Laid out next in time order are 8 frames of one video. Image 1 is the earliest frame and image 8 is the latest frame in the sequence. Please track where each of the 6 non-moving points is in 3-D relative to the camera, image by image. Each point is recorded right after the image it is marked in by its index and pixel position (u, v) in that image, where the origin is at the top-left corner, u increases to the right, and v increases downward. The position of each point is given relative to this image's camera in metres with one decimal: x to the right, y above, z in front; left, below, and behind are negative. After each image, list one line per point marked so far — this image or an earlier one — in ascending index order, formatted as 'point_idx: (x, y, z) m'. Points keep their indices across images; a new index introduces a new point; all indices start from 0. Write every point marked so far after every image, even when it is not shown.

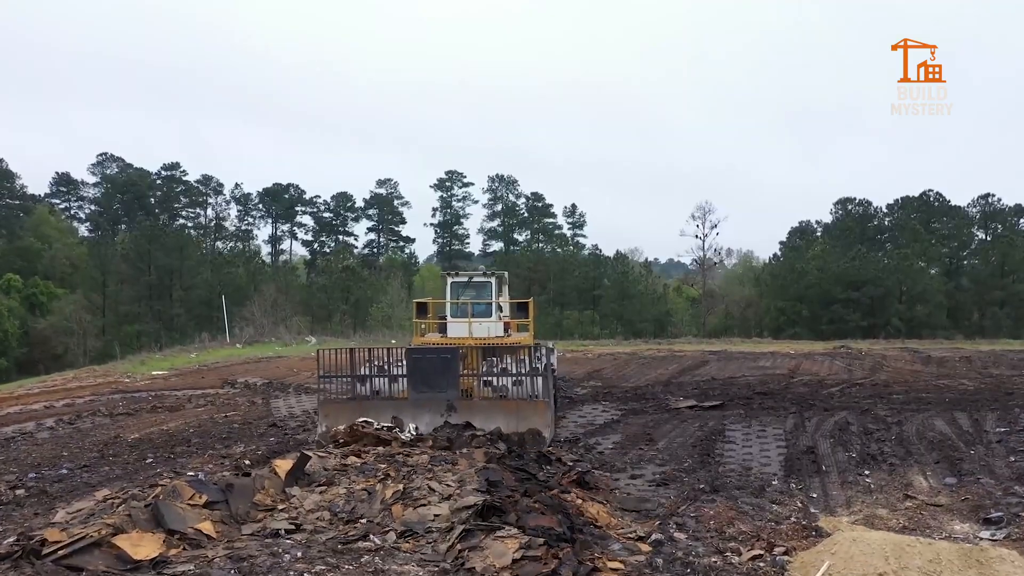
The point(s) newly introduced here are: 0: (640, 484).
0: (+1.8, -2.7, +9.9) m
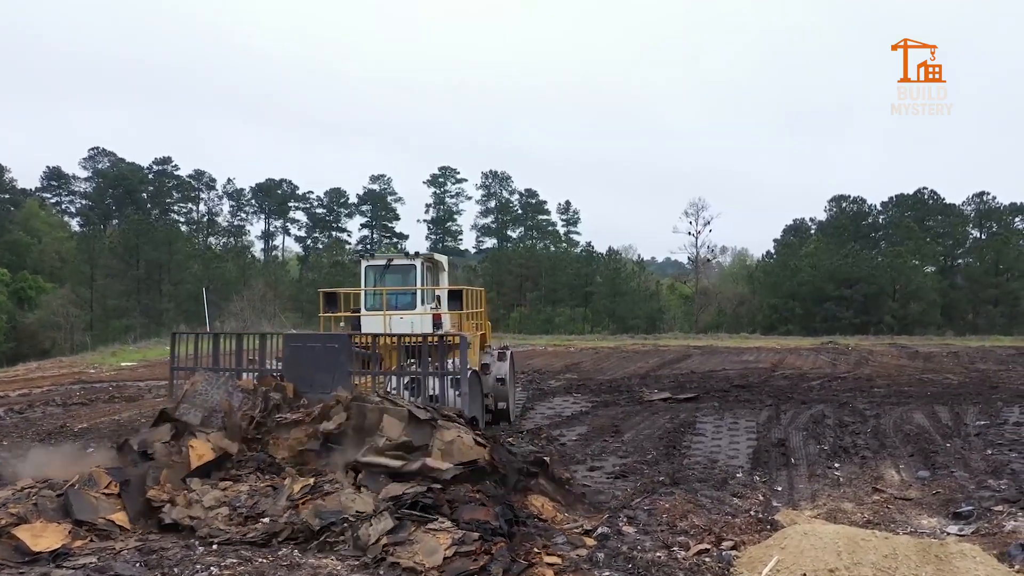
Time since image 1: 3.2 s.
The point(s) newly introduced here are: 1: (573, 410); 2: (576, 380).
0: (+1.1, -2.5, +9.4) m
1: (+1.2, -2.3, +13.6) m
2: (+1.5, -2.2, +17.4) m
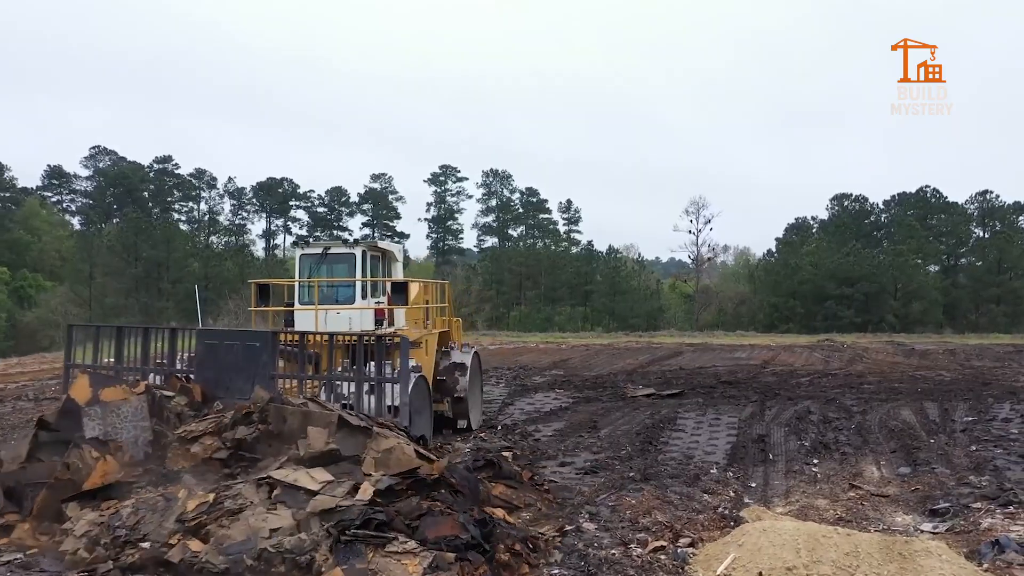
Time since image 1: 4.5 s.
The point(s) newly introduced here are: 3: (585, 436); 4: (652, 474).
0: (+0.7, -2.3, +9.1) m
1: (+0.8, -2.2, +13.3) m
2: (+1.2, -2.1, +17.1) m
3: (+1.1, -2.3, +10.9) m
4: (+1.7, -2.3, +8.8) m
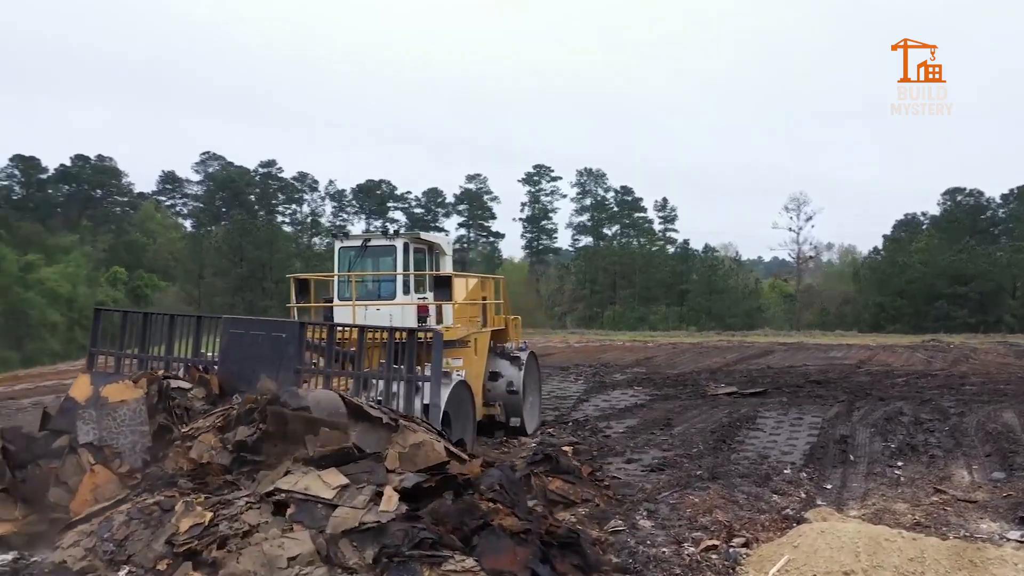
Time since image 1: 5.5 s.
0: (+1.5, -2.3, +9.0) m
1: (+2.1, -2.1, +13.1) m
2: (+3.0, -2.0, +16.8) m
3: (+2.2, -2.2, +10.7) m
4: (+2.5, -2.2, +8.5) m
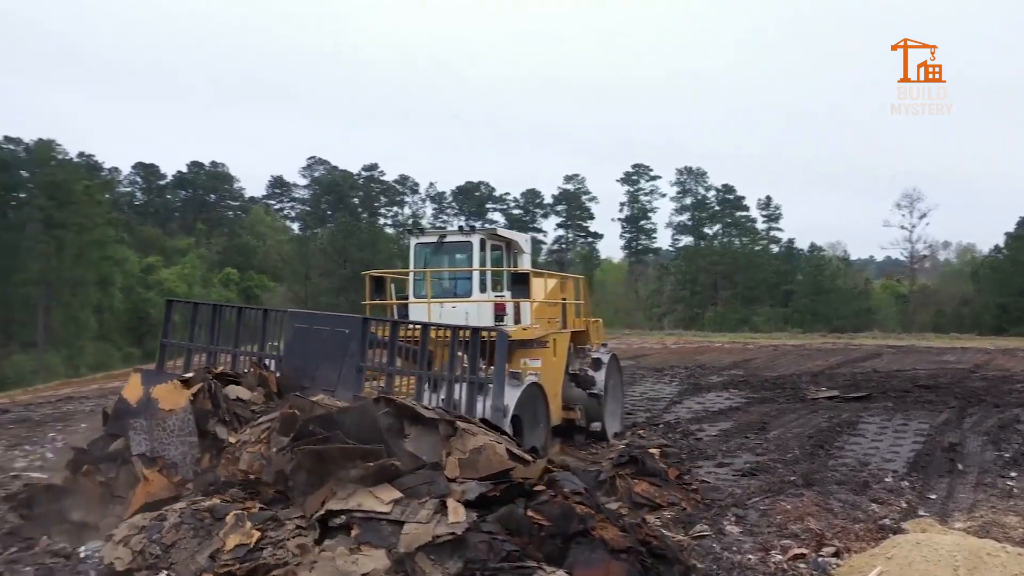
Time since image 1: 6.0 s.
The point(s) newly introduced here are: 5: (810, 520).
0: (+2.6, -2.2, +8.7) m
1: (+3.7, -2.1, +12.7) m
2: (+5.2, -2.0, +16.3) m
3: (+3.4, -2.2, +10.4) m
4: (+3.5, -2.2, +8.1) m
5: (+2.8, -2.2, +6.7) m
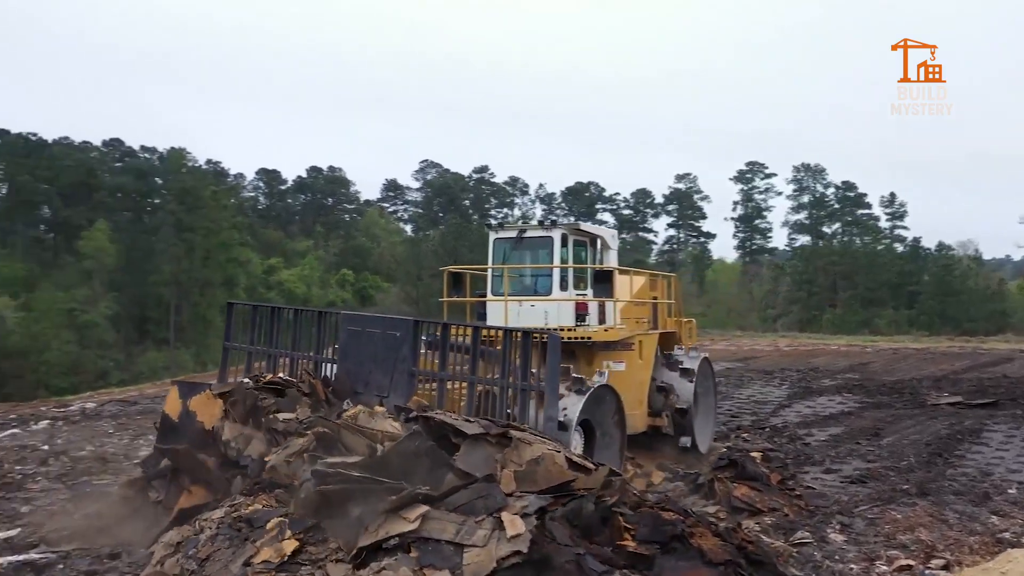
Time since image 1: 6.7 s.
0: (+3.7, -2.2, +8.3) m
1: (+5.5, -2.1, +12.1) m
2: (+7.4, -2.0, +15.4) m
3: (+4.8, -2.2, +9.8) m
4: (+4.5, -2.2, +7.6) m
5: (+3.6, -2.2, +6.3) m
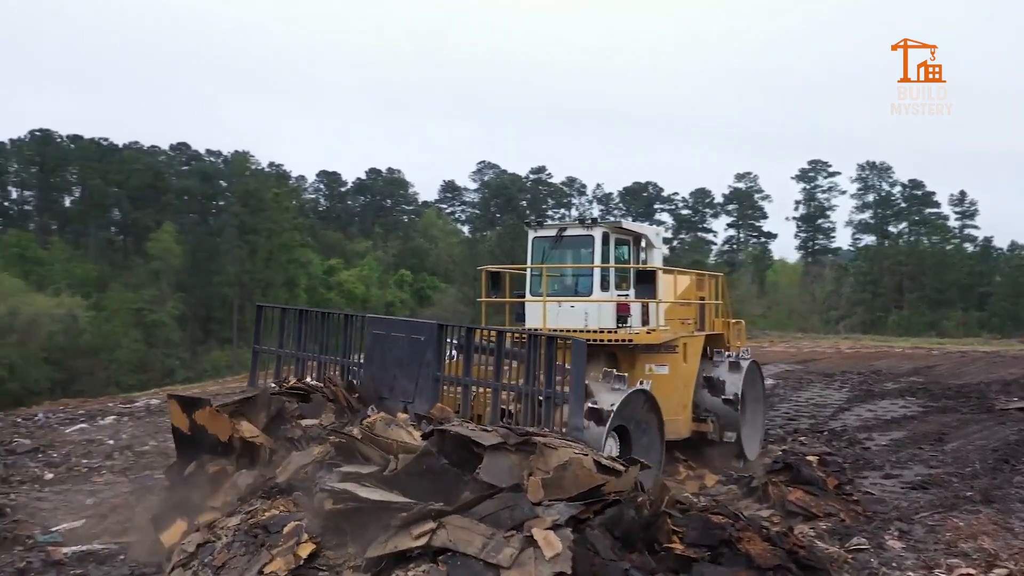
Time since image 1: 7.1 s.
0: (+4.3, -2.2, +8.1) m
1: (+6.4, -2.1, +11.7) m
2: (+8.6, -2.0, +14.9) m
3: (+5.5, -2.2, +9.5) m
4: (+5.0, -2.2, +7.3) m
5: (+4.0, -2.2, +6.1) m
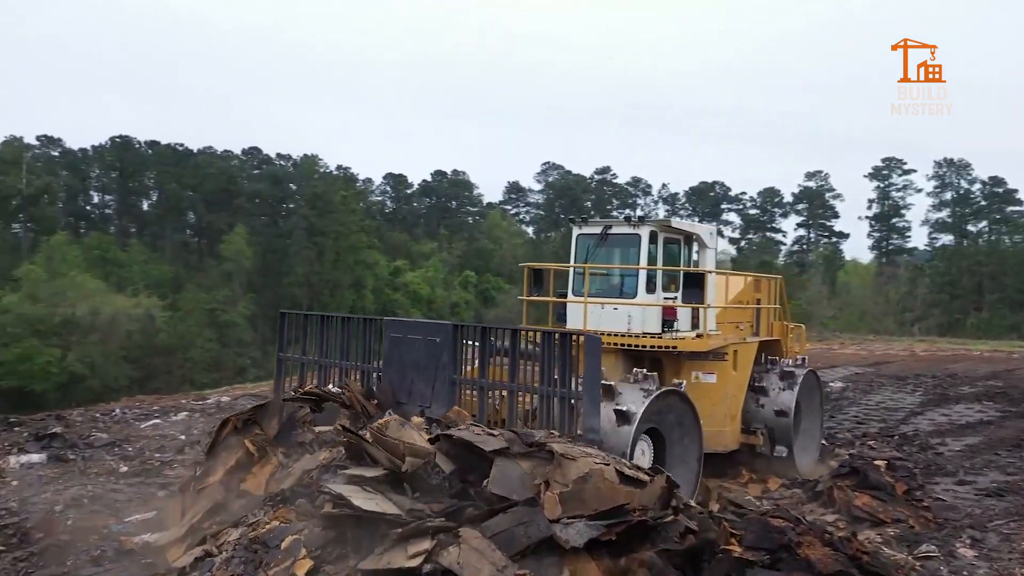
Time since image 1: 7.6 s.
0: (+4.9, -2.2, +7.8) m
1: (+7.3, -2.1, +11.2) m
2: (+9.8, -2.1, +14.1) m
3: (+6.3, -2.2, +9.1) m
4: (+5.6, -2.2, +7.0) m
5: (+4.5, -2.1, +5.8) m
